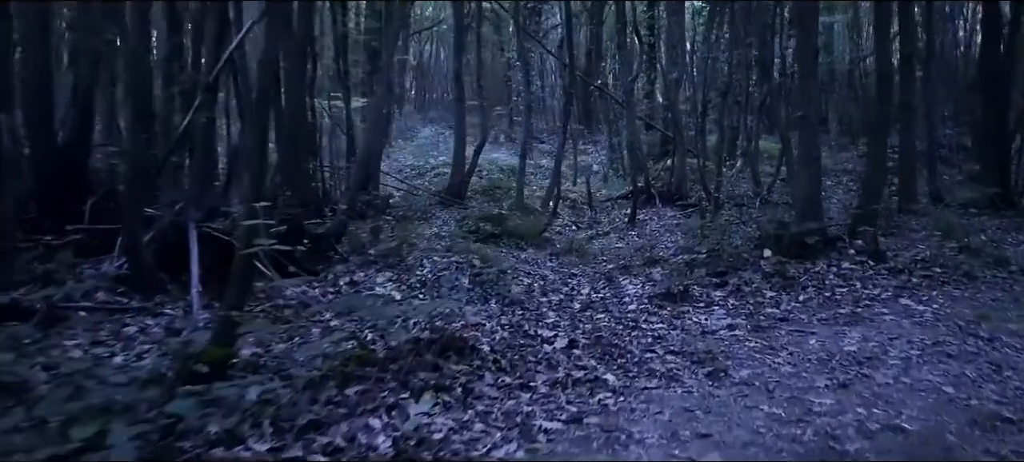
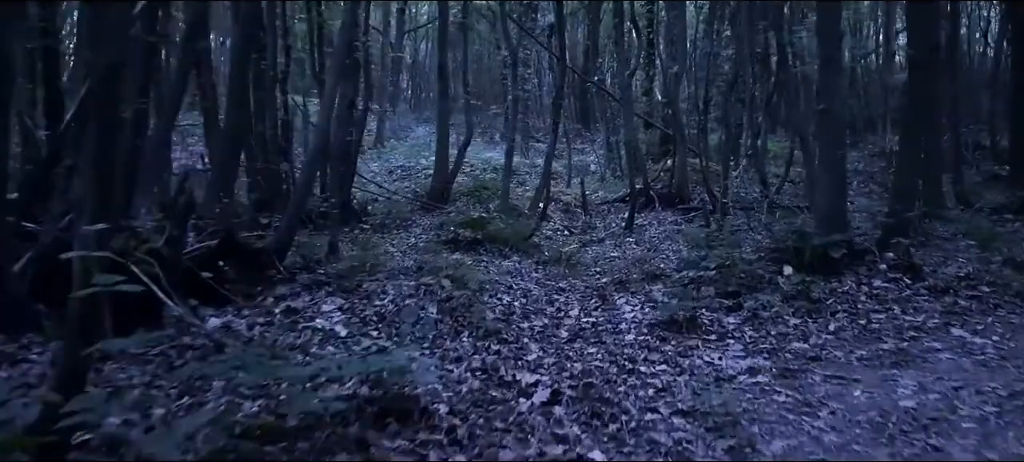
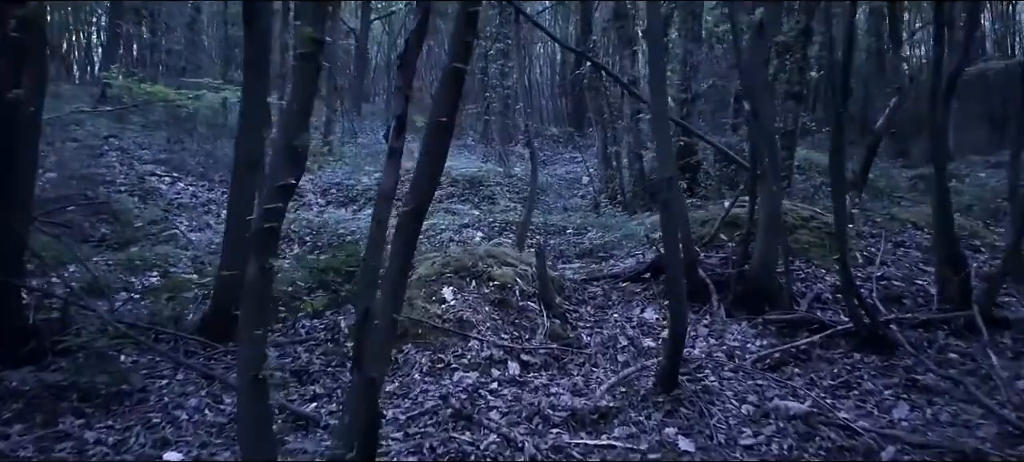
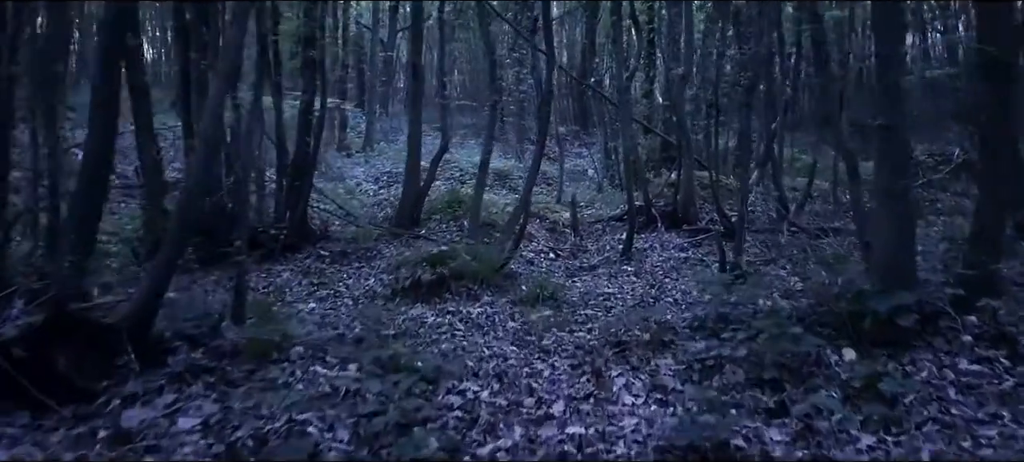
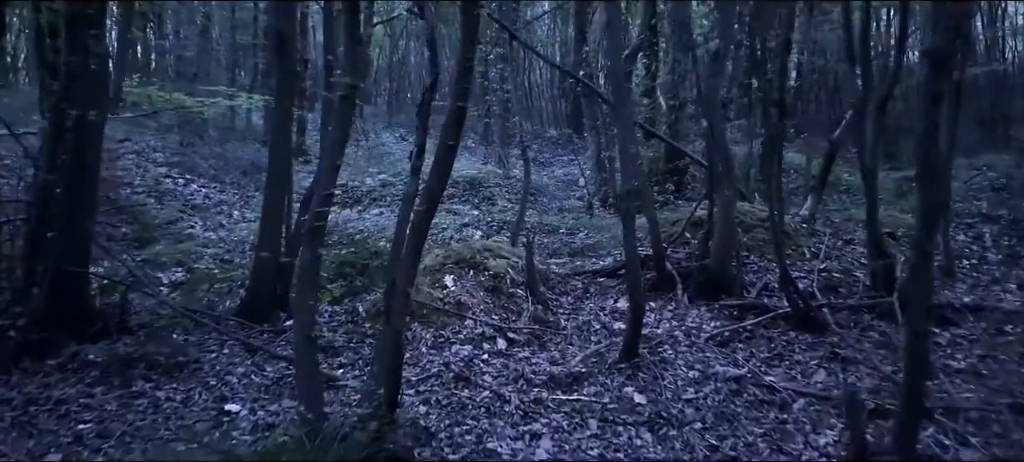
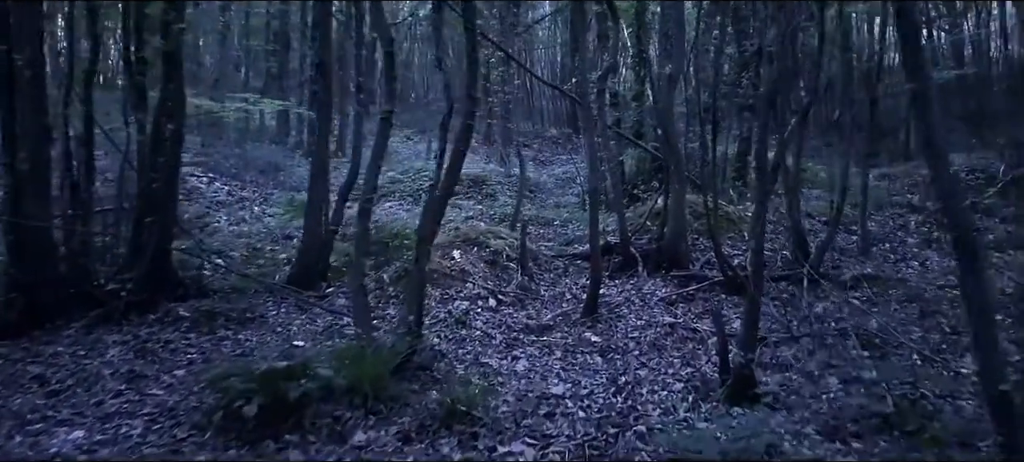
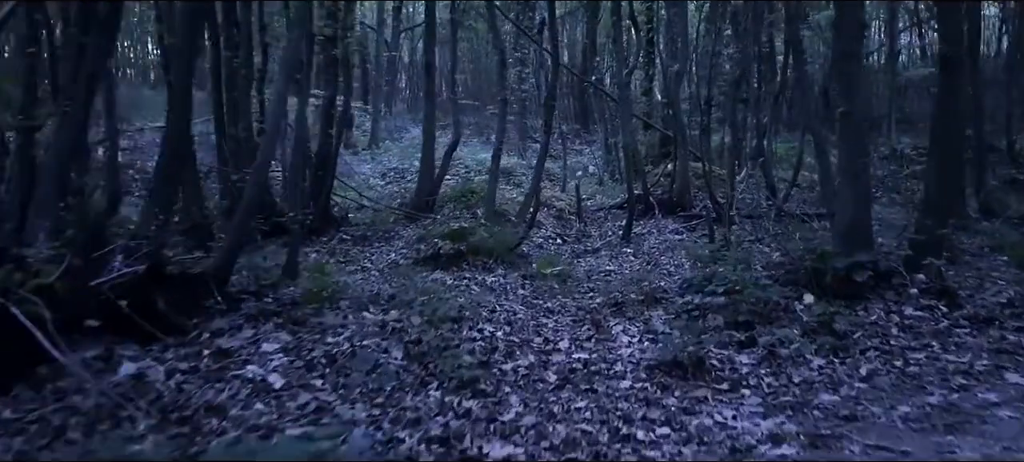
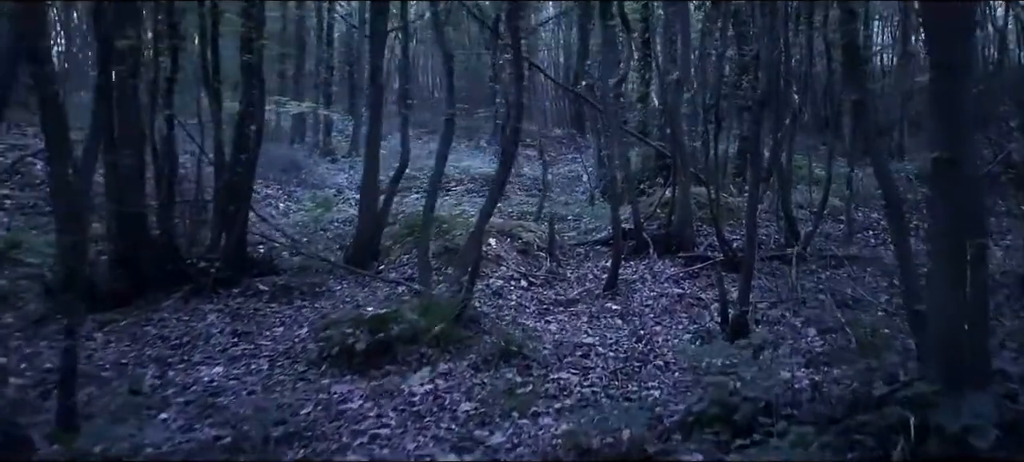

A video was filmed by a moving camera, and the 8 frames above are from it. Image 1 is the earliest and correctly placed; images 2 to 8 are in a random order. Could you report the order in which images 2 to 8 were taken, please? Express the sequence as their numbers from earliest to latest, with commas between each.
2, 7, 4, 8, 6, 5, 3
